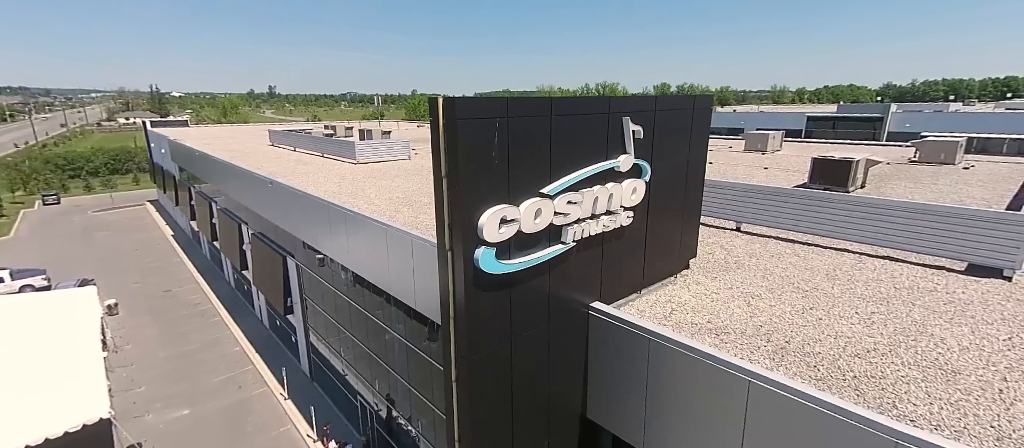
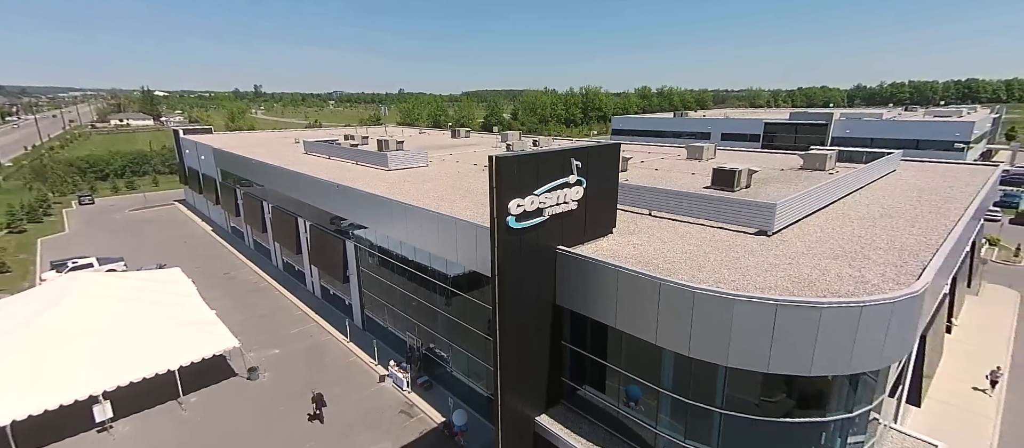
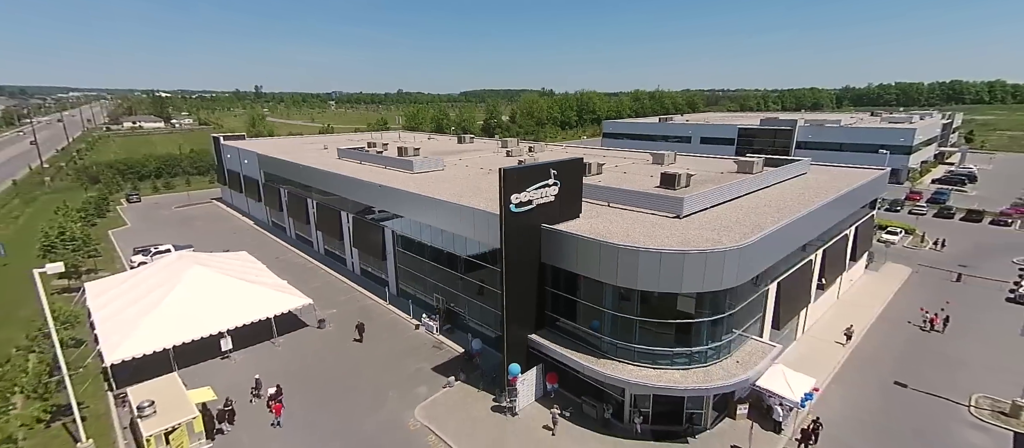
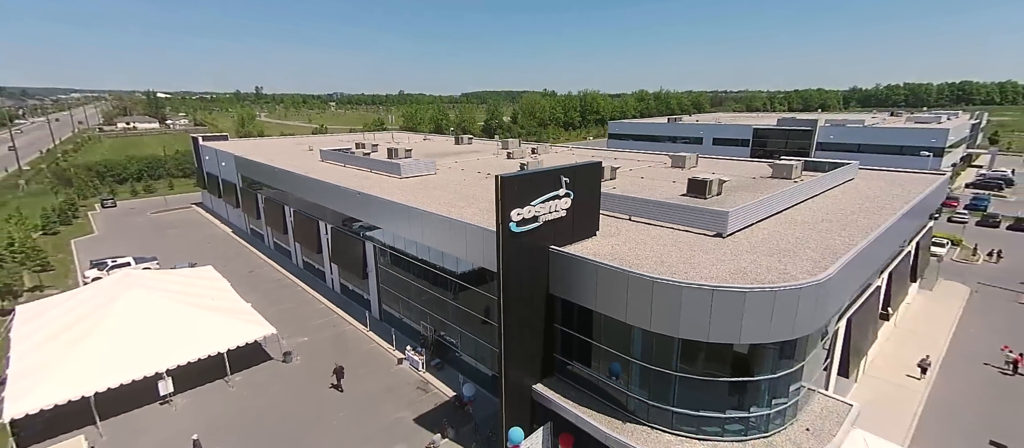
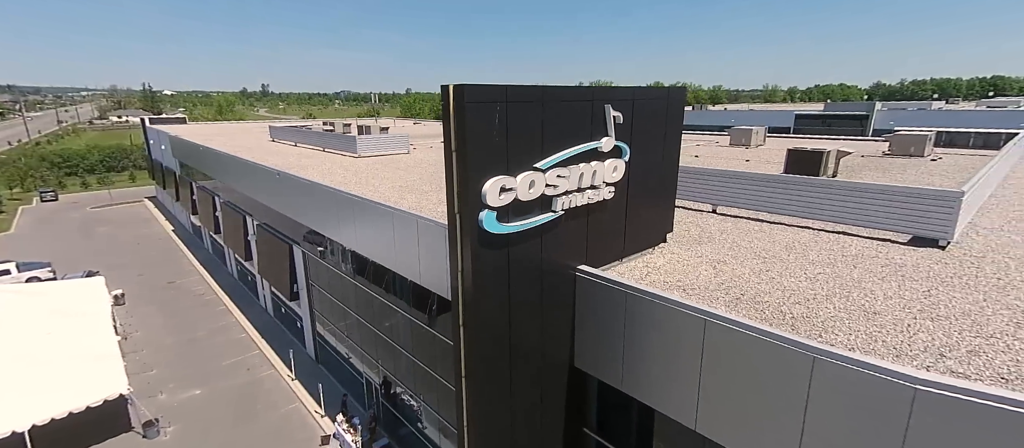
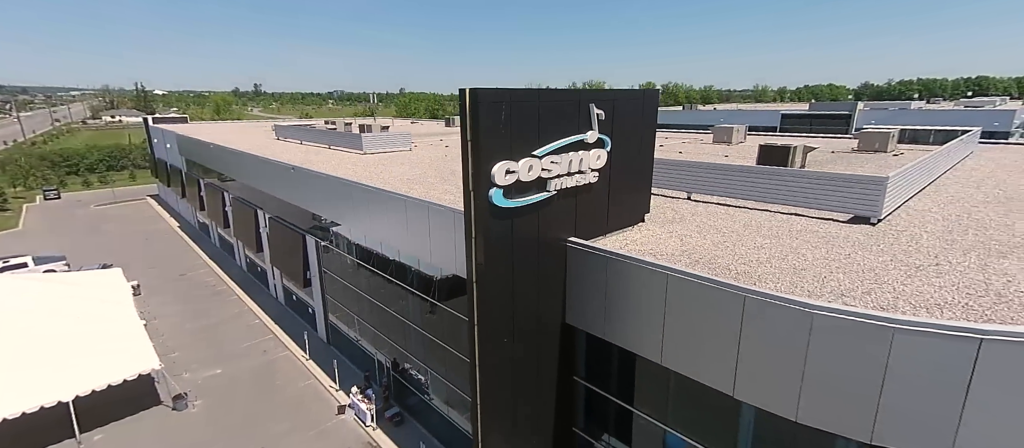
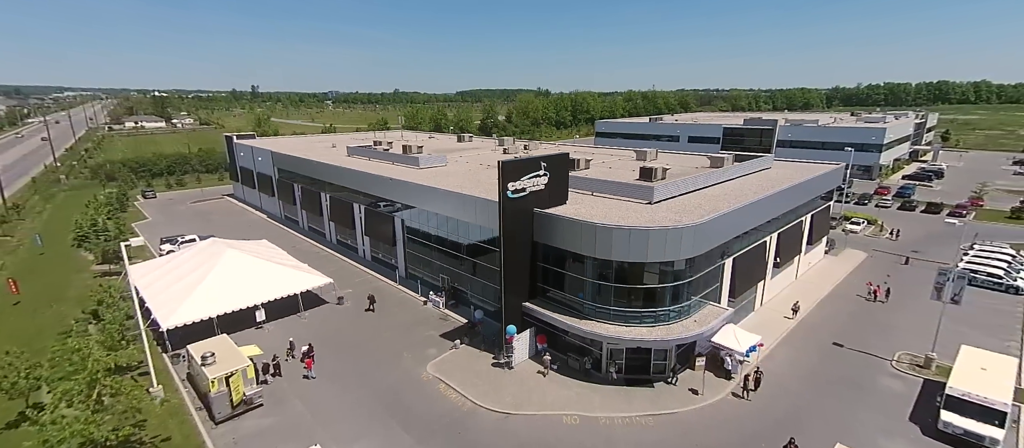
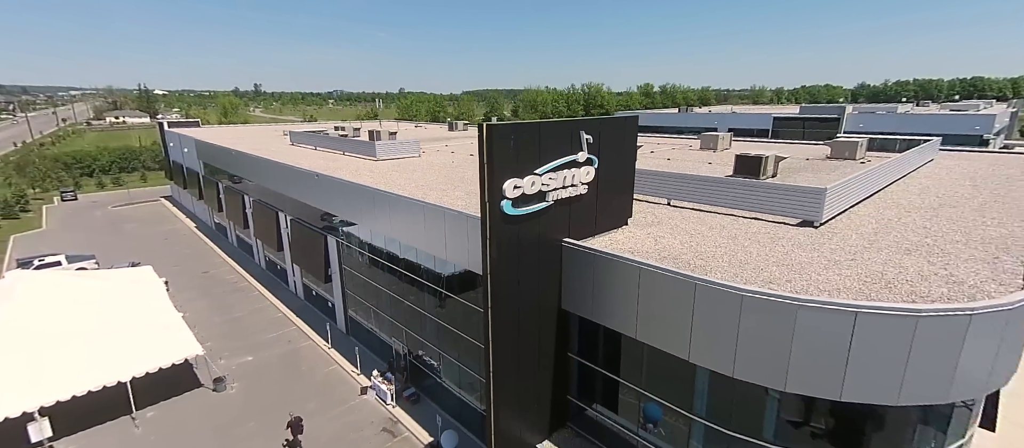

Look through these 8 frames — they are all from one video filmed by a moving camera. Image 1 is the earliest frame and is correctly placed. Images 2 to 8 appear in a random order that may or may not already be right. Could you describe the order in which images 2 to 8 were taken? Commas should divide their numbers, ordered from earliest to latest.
5, 6, 8, 2, 4, 3, 7
